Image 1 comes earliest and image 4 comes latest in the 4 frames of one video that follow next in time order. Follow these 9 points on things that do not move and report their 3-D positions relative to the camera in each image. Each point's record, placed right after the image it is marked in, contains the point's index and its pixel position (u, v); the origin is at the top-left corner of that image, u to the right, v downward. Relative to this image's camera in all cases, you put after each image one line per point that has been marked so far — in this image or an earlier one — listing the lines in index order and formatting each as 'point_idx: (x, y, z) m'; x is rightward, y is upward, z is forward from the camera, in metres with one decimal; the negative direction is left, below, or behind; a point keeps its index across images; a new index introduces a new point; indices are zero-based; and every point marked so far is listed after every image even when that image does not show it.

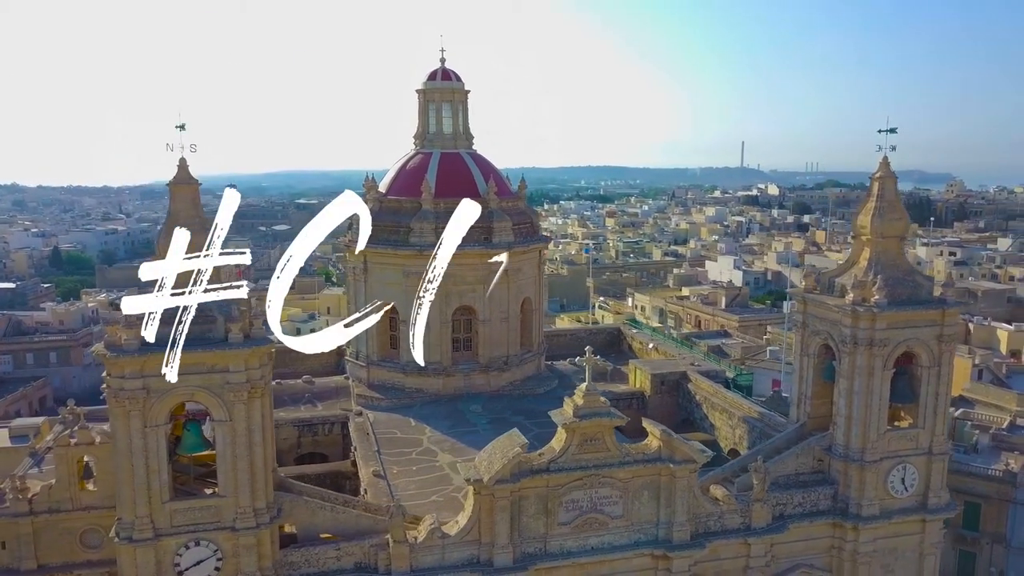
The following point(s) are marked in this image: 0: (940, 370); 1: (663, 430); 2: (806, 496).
0: (+8.0, -1.5, +14.8) m
1: (+2.6, -2.4, +13.5) m
2: (+5.5, -3.9, +14.8) m
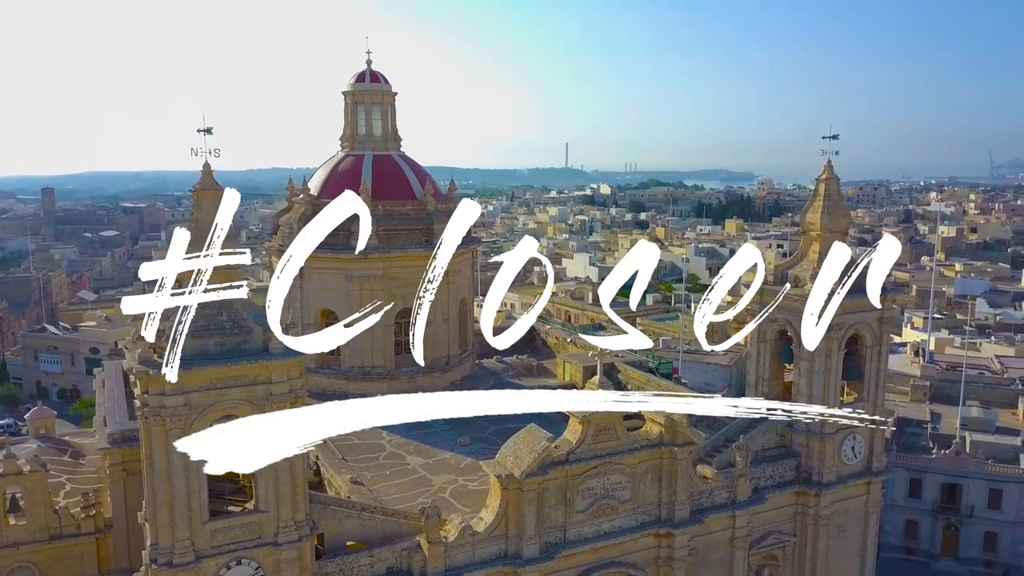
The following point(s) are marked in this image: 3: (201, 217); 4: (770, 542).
0: (+7.8, -1.3, +16.8) m
1: (+2.8, -2.3, +14.4) m
2: (+5.4, -3.7, +16.3) m
3: (-4.4, +1.0, +11.5) m
4: (+5.2, -5.2, +16.2) m
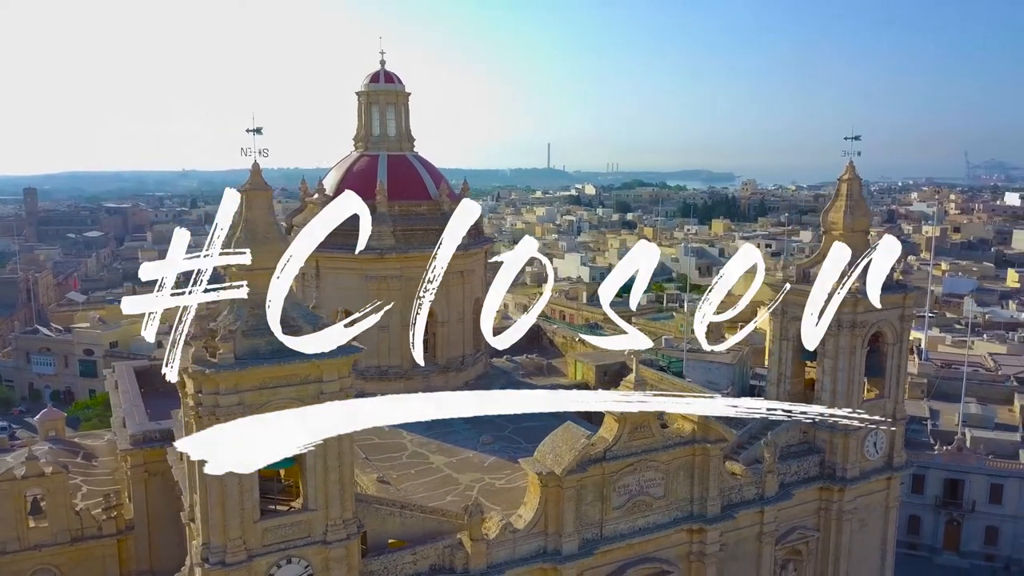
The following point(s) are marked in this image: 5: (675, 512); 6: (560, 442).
0: (+8.4, -1.2, +17.1) m
1: (+3.4, -2.3, +14.6) m
2: (+6.0, -3.7, +16.5) m
3: (-3.8, +1.0, +11.5) m
4: (+5.8, -5.1, +16.4) m
5: (+3.0, -4.1, +14.6) m
6: (+0.8, -2.6, +13.4) m
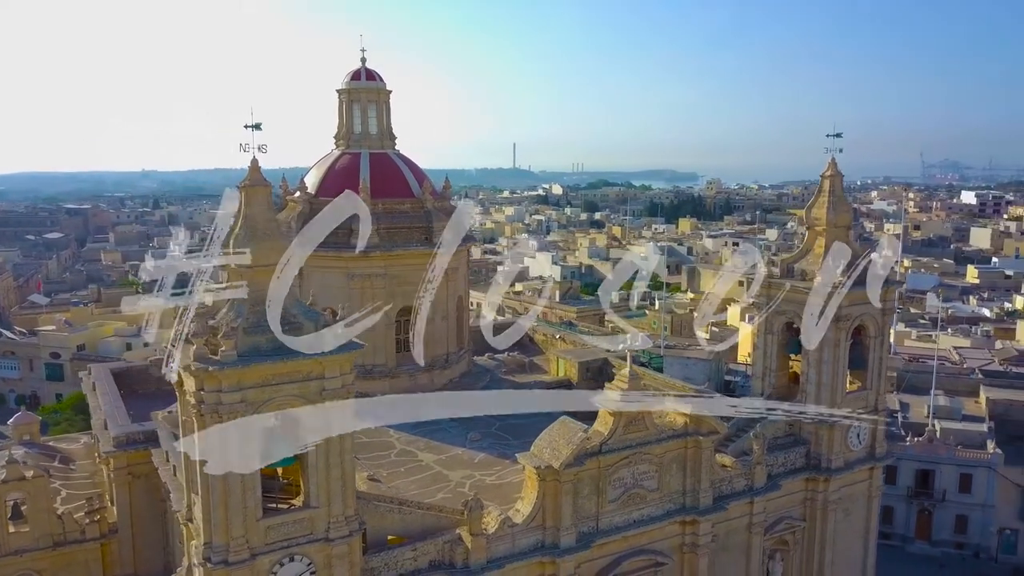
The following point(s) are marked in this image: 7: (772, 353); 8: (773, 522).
0: (+8.2, -1.1, +17.5) m
1: (+3.3, -2.2, +14.8) m
2: (+5.8, -3.6, +16.8) m
3: (-3.7, +1.1, +11.4) m
4: (+5.7, -5.0, +16.7) m
5: (+2.9, -4.0, +14.8) m
6: (+0.8, -2.5, +13.5) m
7: (+5.8, -1.5, +17.8) m
8: (+5.5, -4.9, +16.7) m
